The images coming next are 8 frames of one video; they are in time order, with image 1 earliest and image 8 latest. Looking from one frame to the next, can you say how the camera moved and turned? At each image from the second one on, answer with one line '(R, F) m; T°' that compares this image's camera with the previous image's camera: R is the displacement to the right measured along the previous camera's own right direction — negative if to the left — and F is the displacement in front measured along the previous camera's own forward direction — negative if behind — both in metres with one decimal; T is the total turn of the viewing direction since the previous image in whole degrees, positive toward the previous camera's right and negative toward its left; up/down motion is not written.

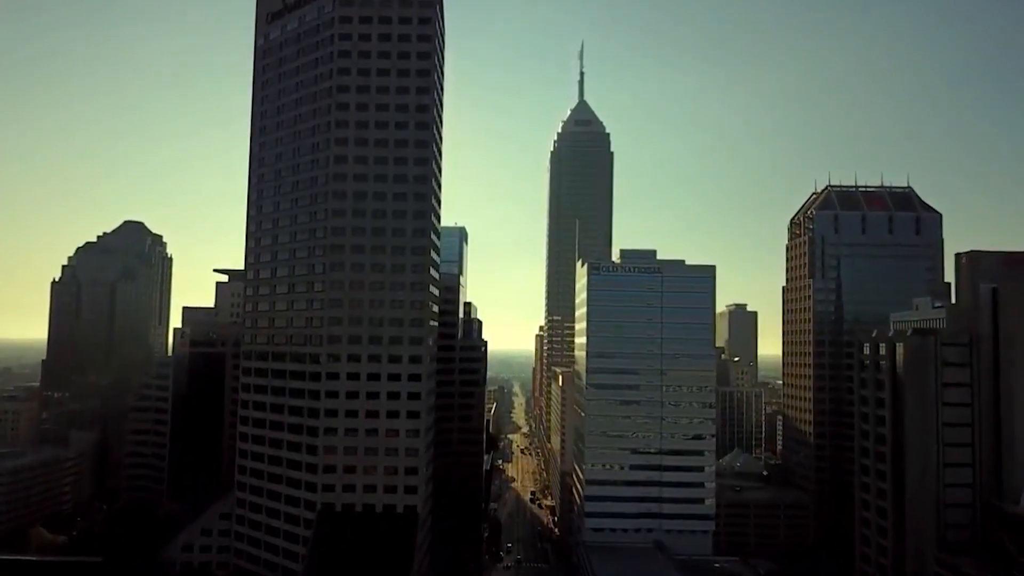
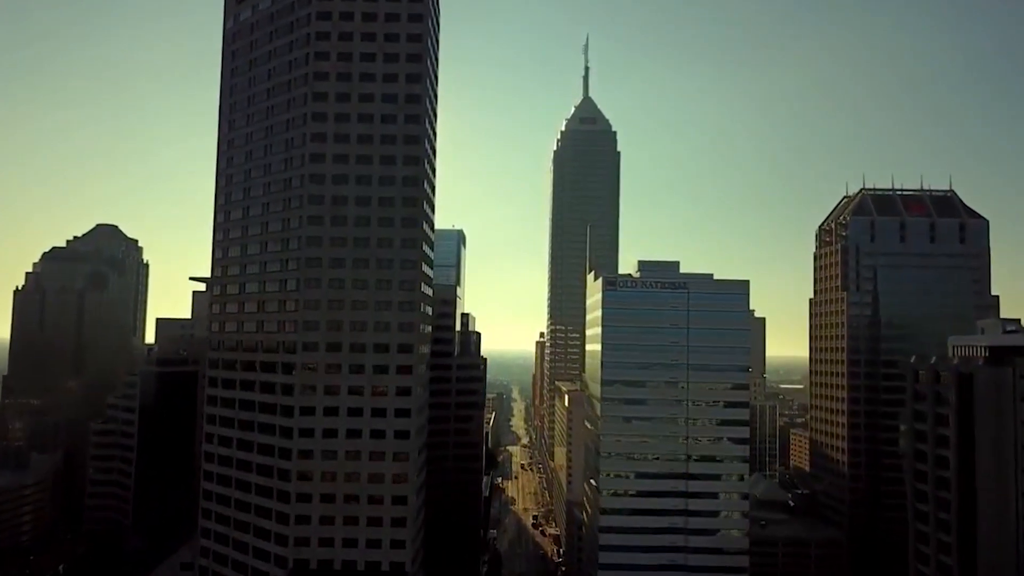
(-0.8, +16.8) m; 0°
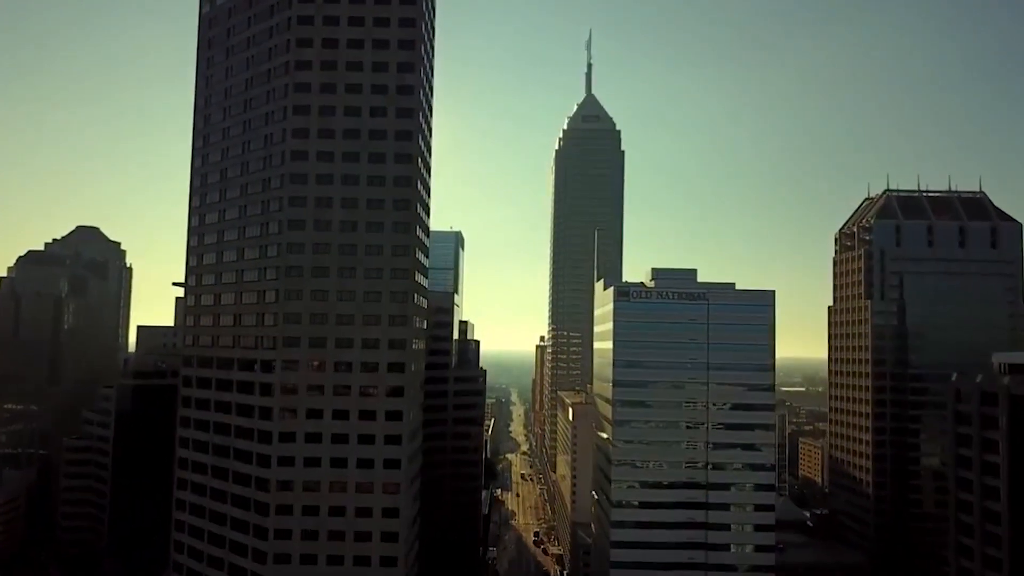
(-0.5, +10.3) m; 0°
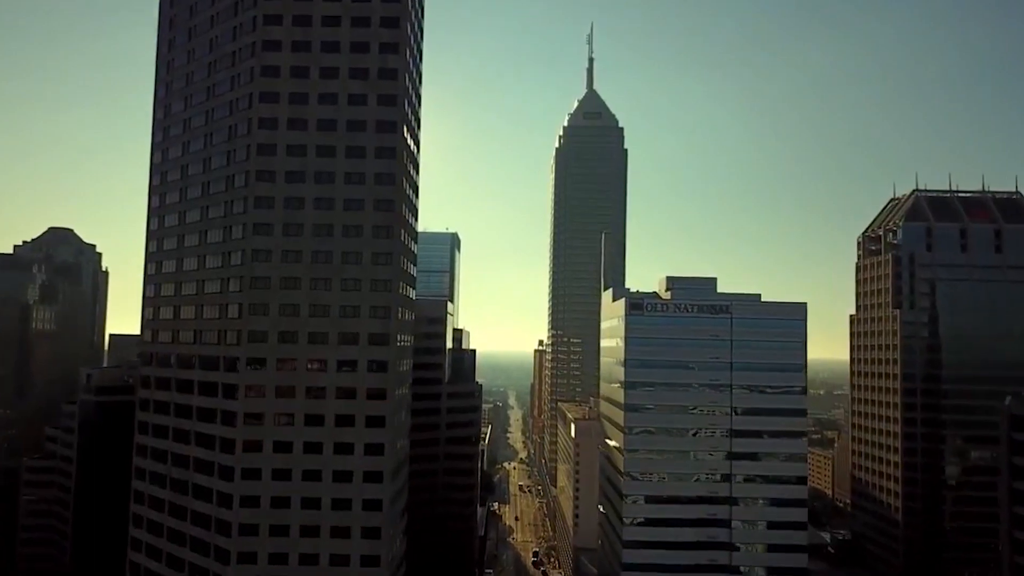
(-0.1, +12.0) m; 0°
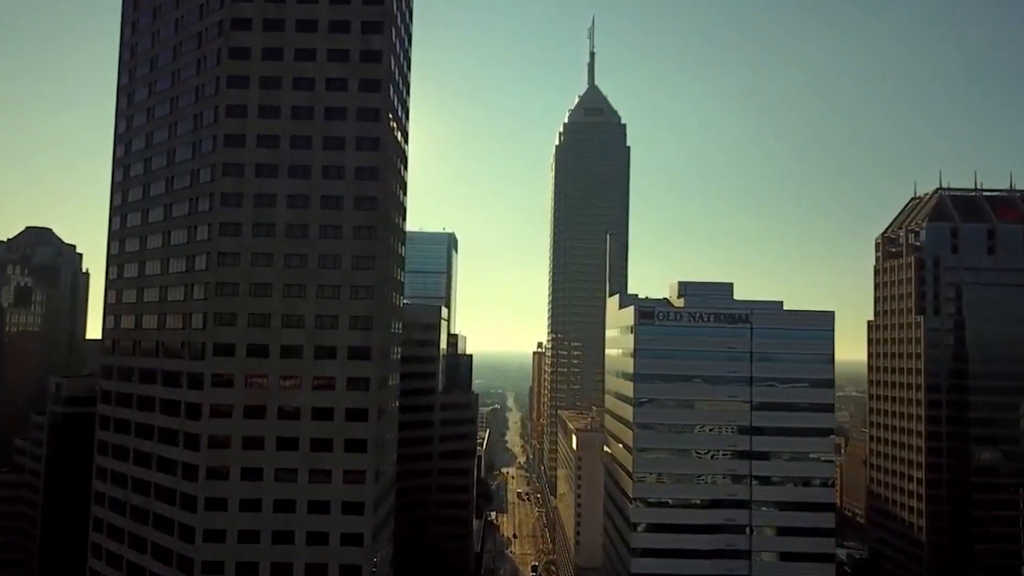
(+0.1, +8.7) m; 0°
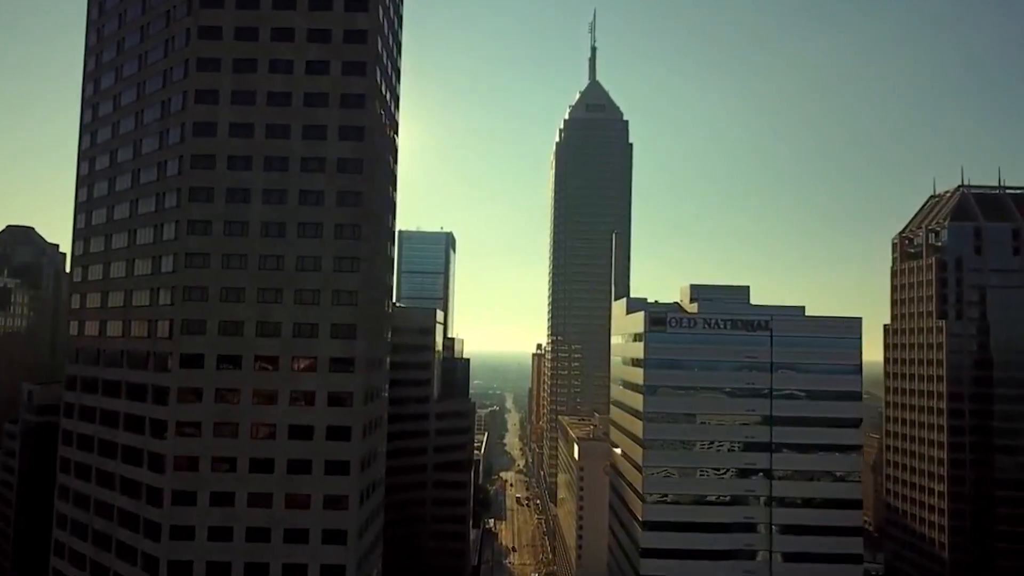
(0.0, +6.9) m; 0°
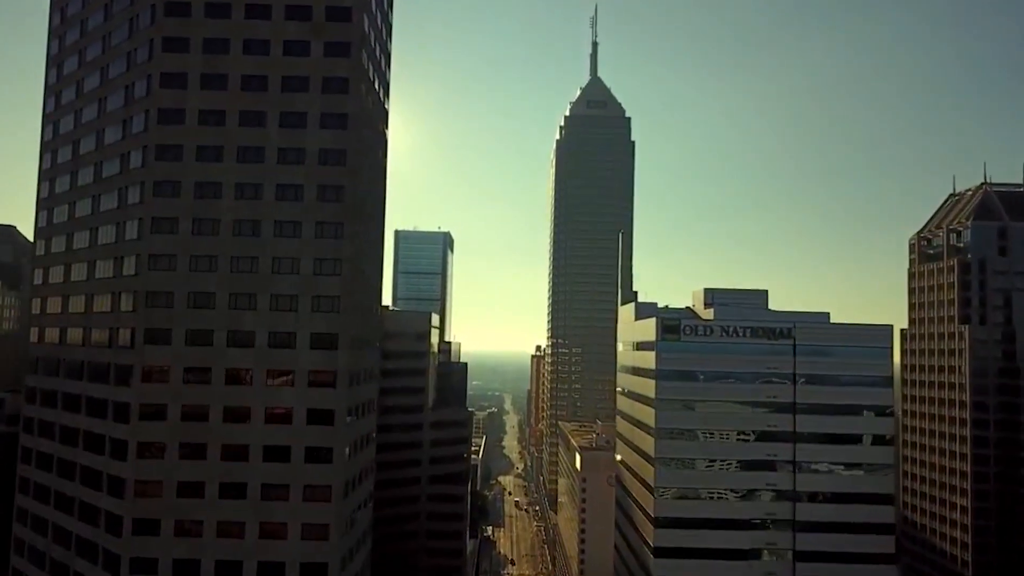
(-0.1, +6.5) m; 0°
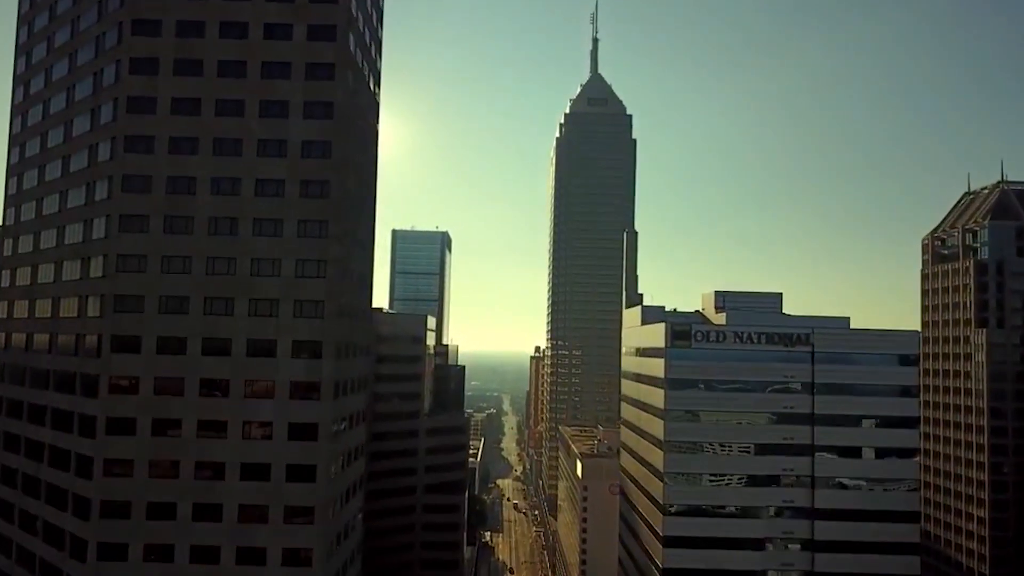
(0.0, +4.6) m; 0°
